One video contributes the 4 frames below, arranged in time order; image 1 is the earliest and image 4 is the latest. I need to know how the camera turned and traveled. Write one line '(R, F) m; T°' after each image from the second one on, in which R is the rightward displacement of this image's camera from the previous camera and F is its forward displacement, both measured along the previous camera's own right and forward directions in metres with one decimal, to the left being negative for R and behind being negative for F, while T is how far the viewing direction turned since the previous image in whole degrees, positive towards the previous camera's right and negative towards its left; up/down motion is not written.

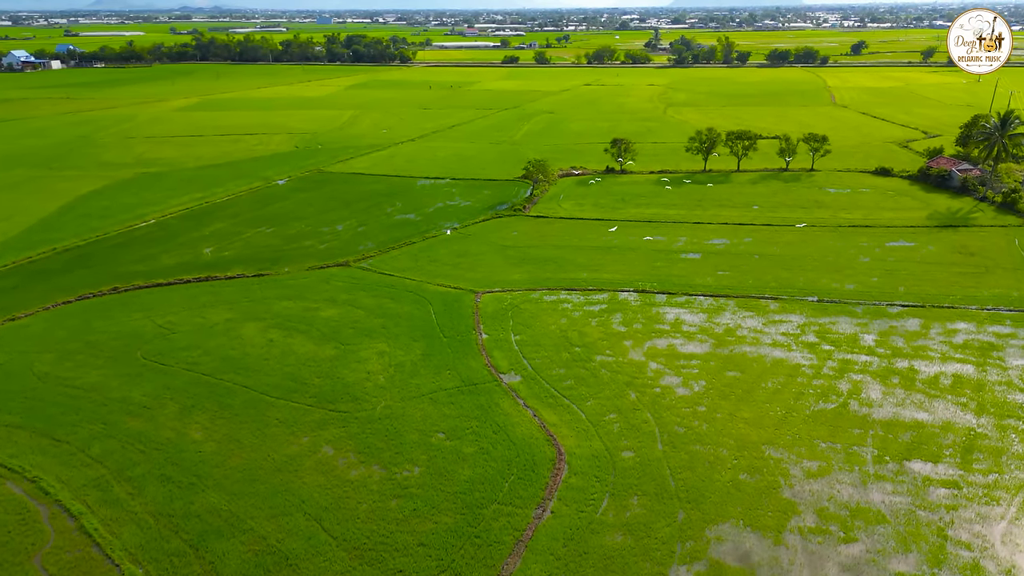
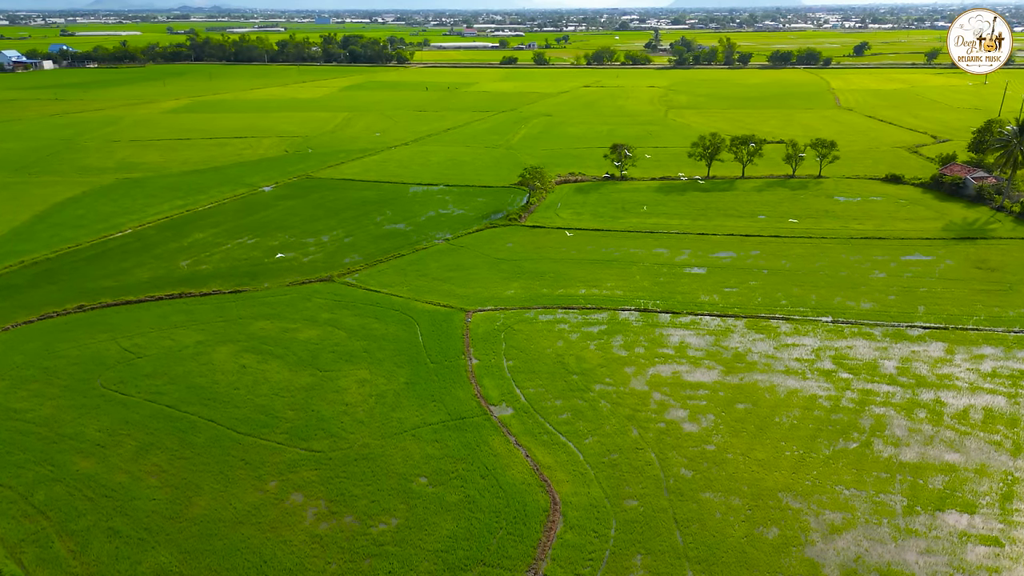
(+0.3, +2.0) m; 0°
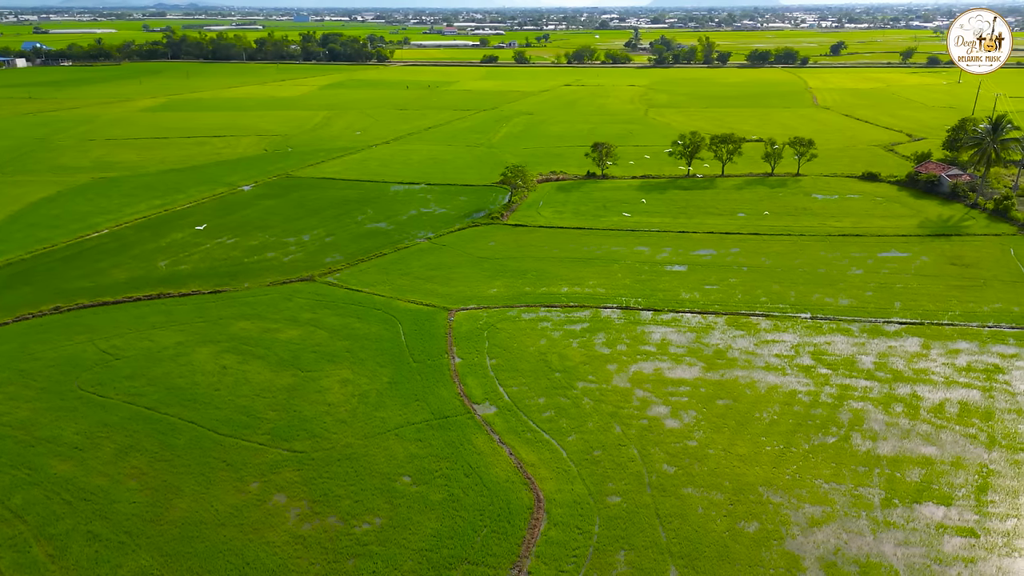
(0.0, 0.0) m; +2°
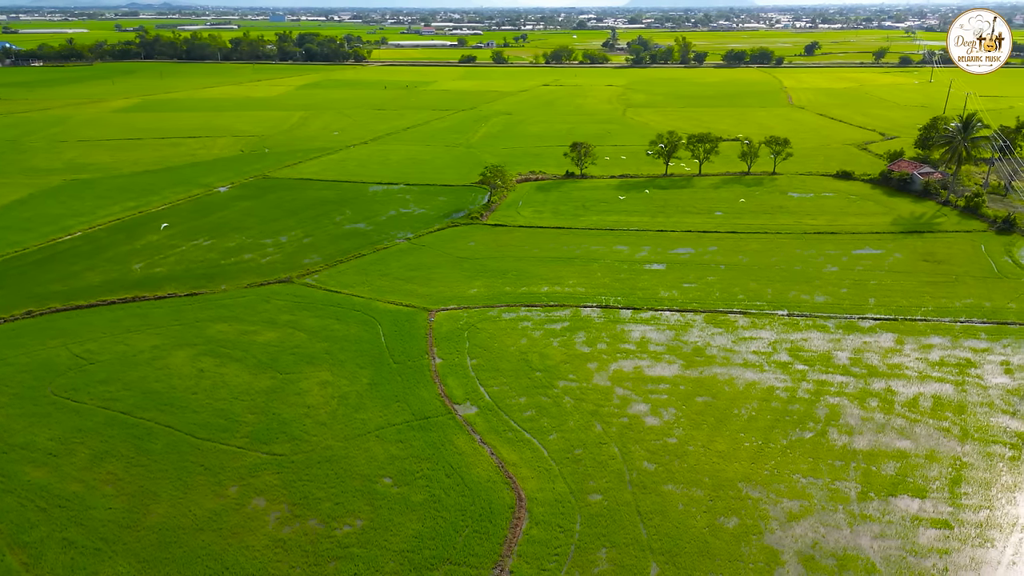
(+0.1, 0.0) m; +2°
